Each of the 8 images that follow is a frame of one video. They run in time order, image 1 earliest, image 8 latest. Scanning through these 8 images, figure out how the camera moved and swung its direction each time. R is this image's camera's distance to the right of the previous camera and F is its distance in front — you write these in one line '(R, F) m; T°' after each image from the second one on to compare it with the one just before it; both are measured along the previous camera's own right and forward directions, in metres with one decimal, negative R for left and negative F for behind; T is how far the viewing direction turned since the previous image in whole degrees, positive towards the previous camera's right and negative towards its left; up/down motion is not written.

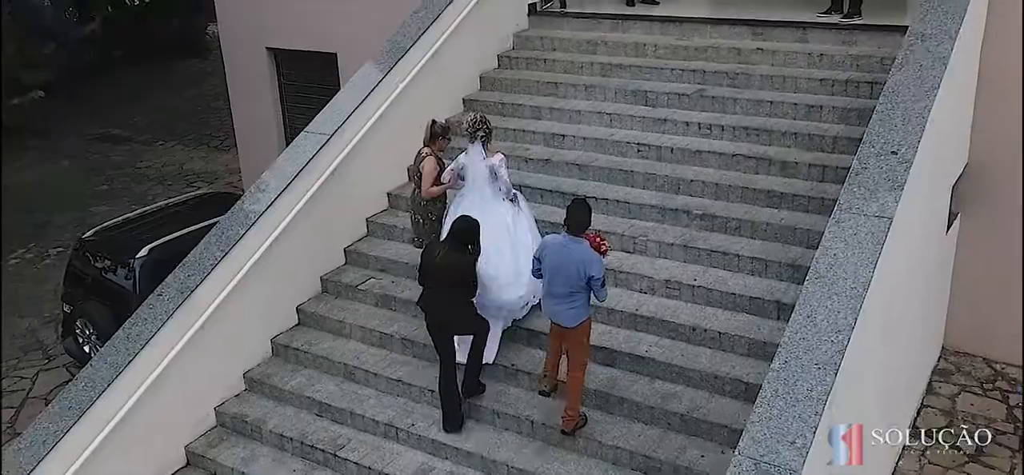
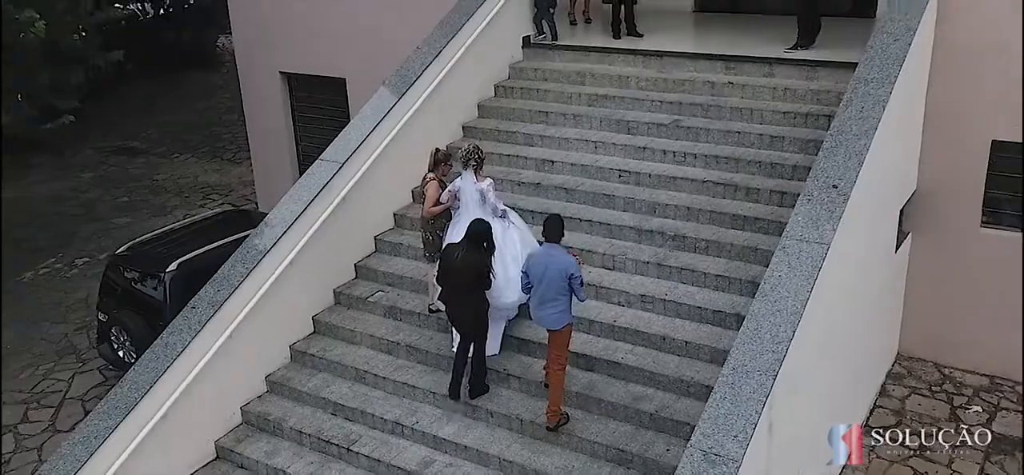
(+0.1, -0.9) m; 0°
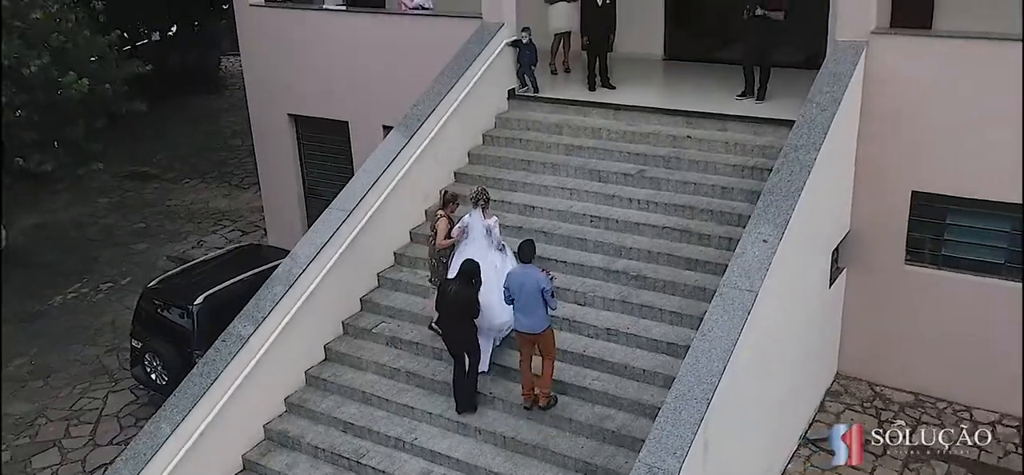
(+0.1, -1.3) m; 0°
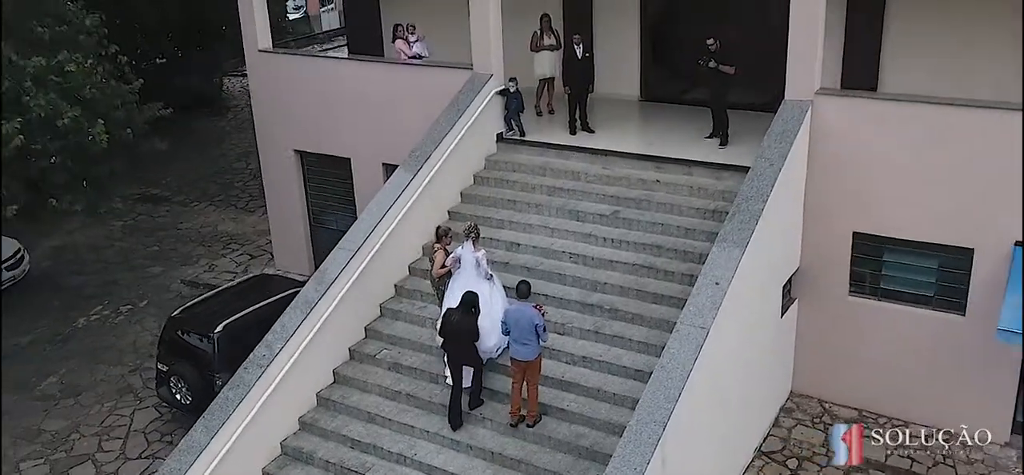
(+0.1, -1.2) m; 0°
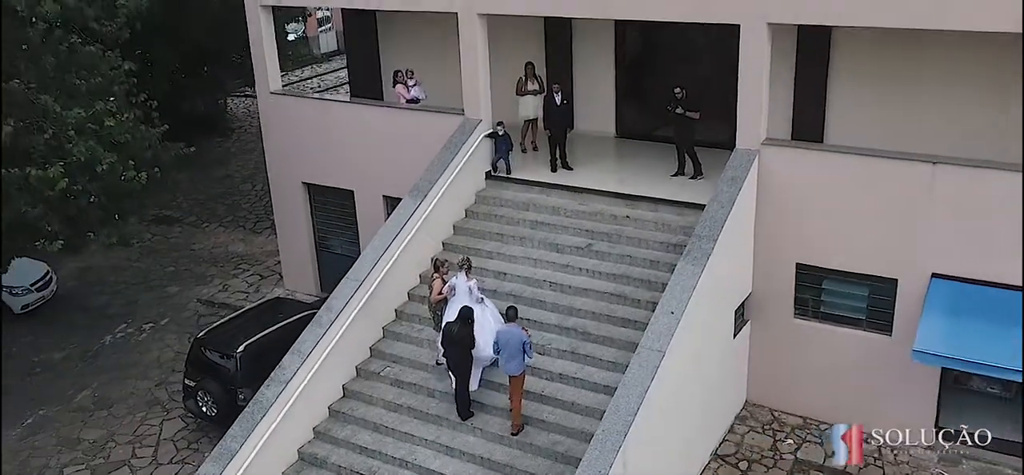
(+0.1, -1.6) m; 0°
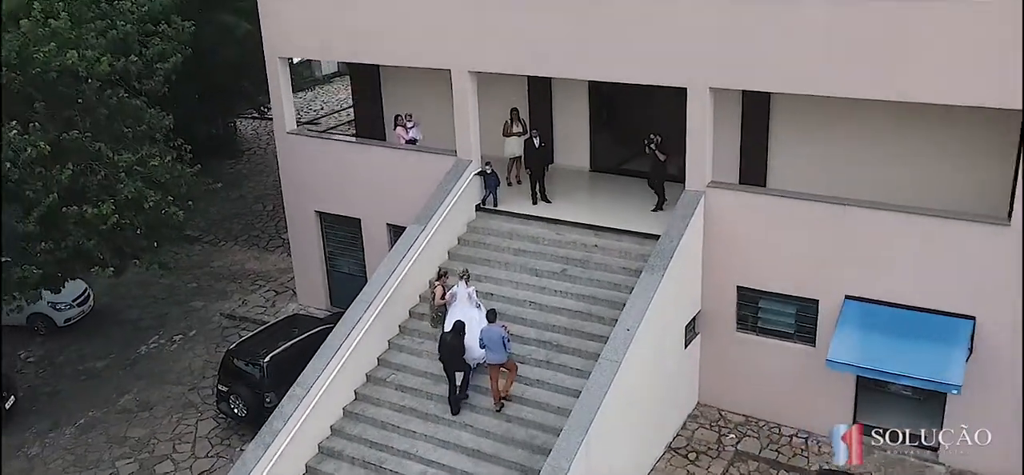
(+0.1, -2.3) m; 0°
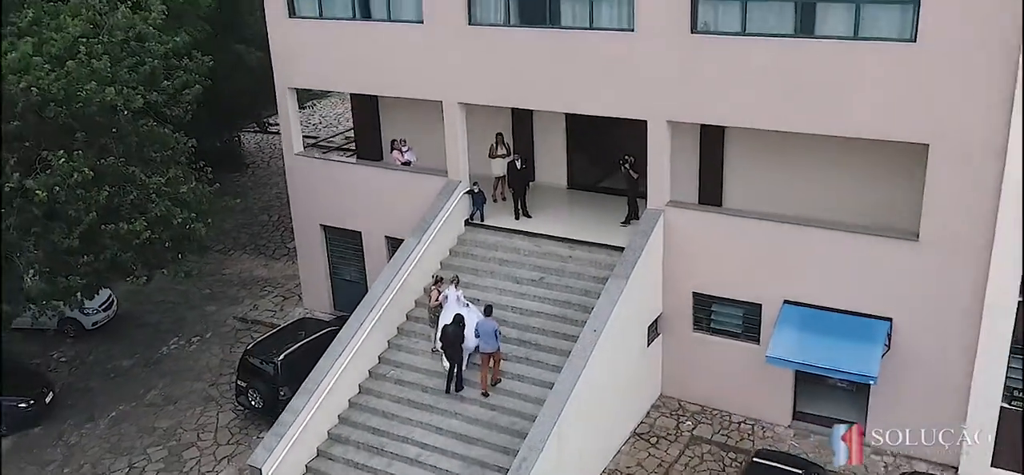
(+0.1, -2.1) m; 0°
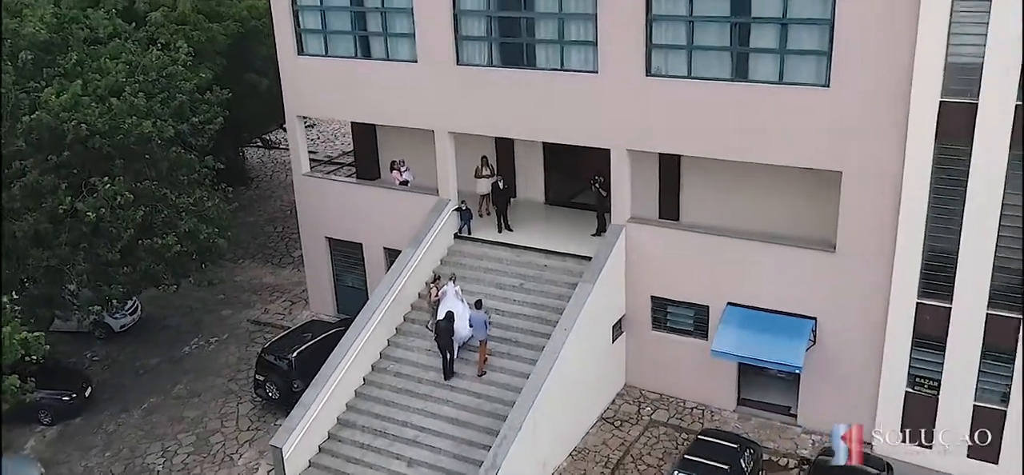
(+0.1, -2.7) m; +1°
